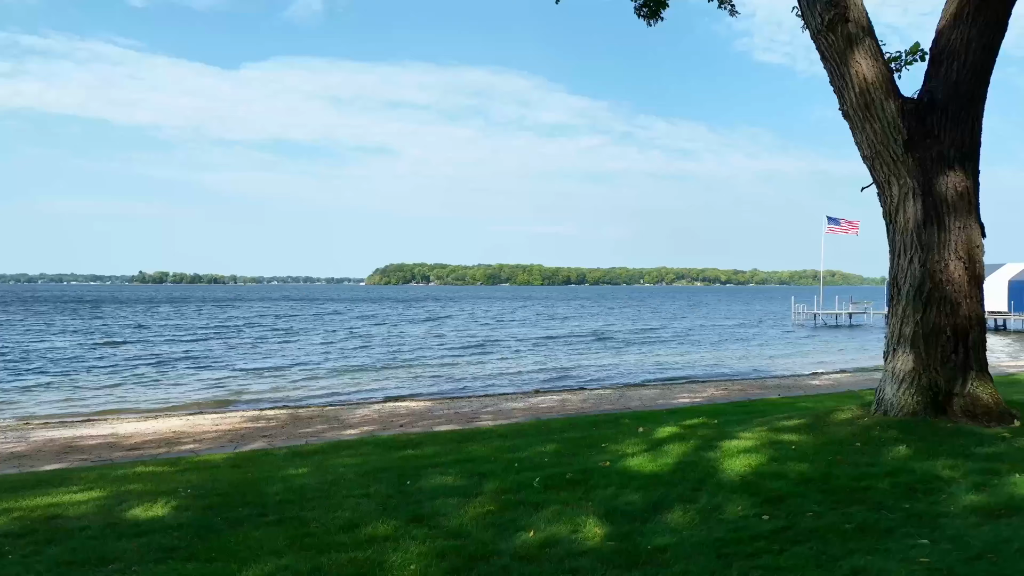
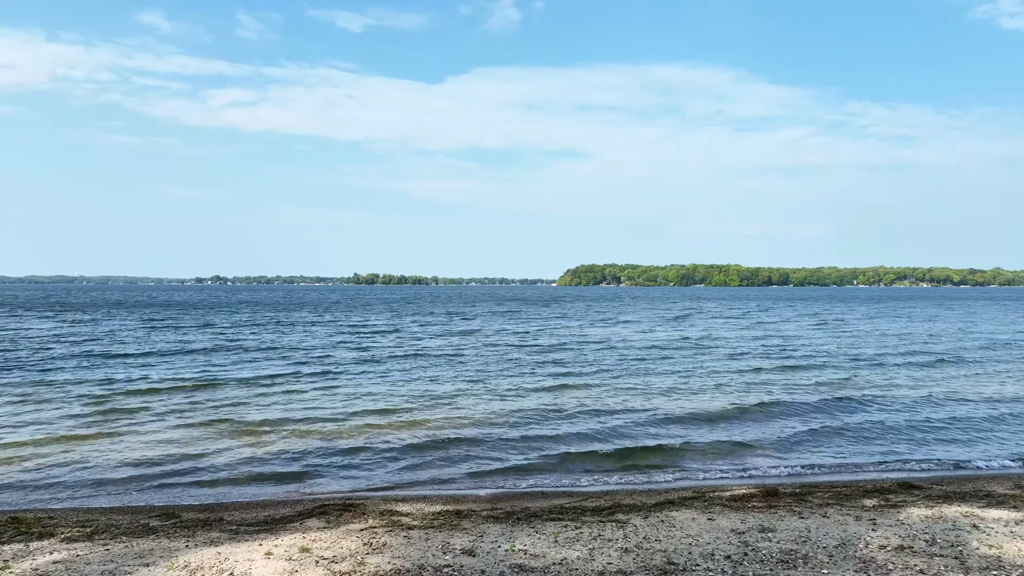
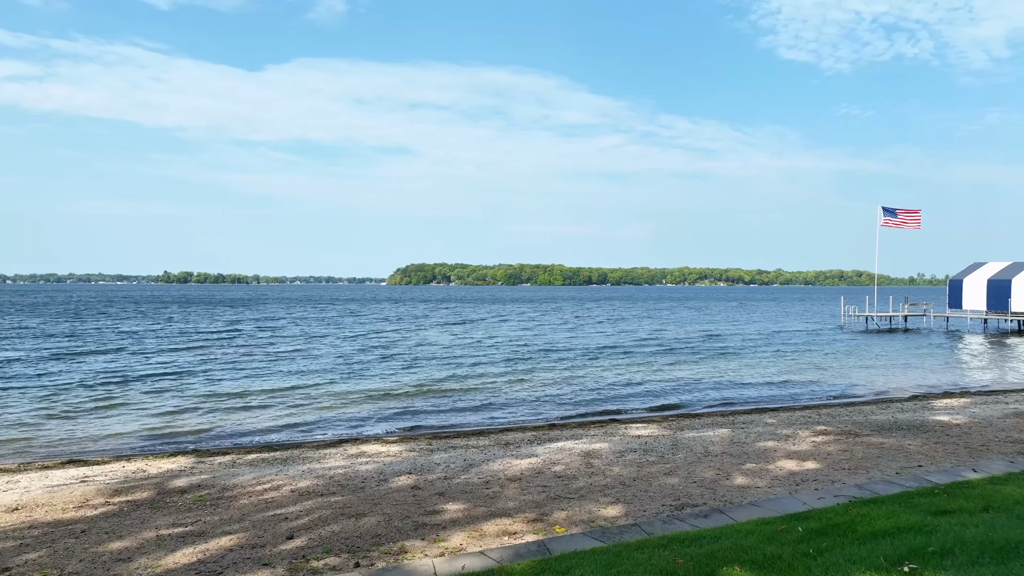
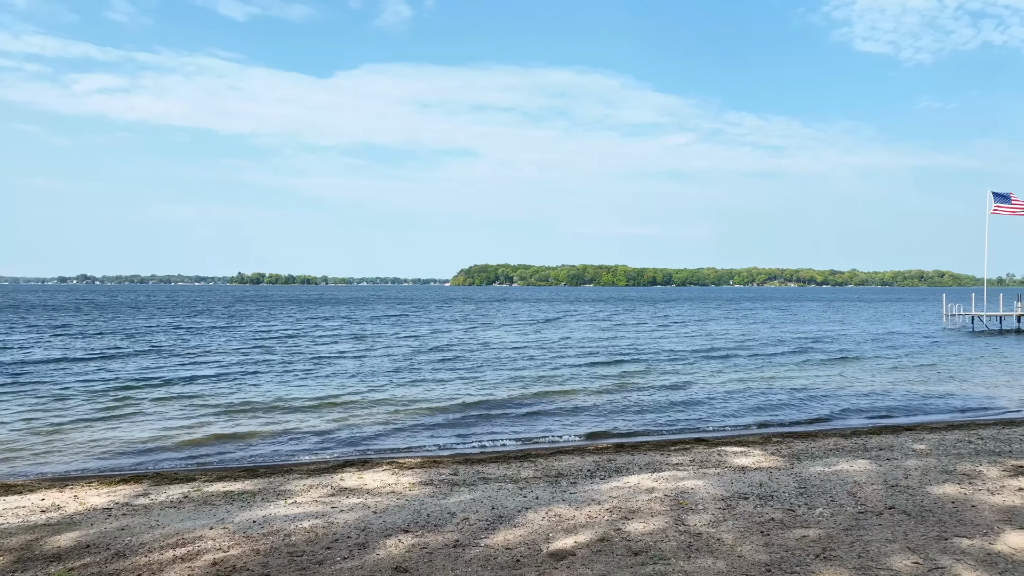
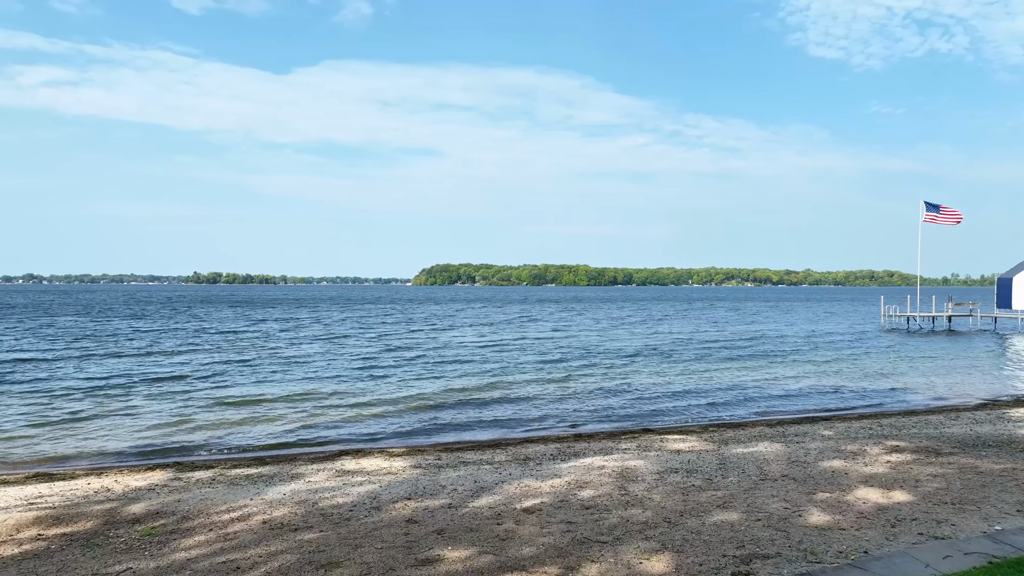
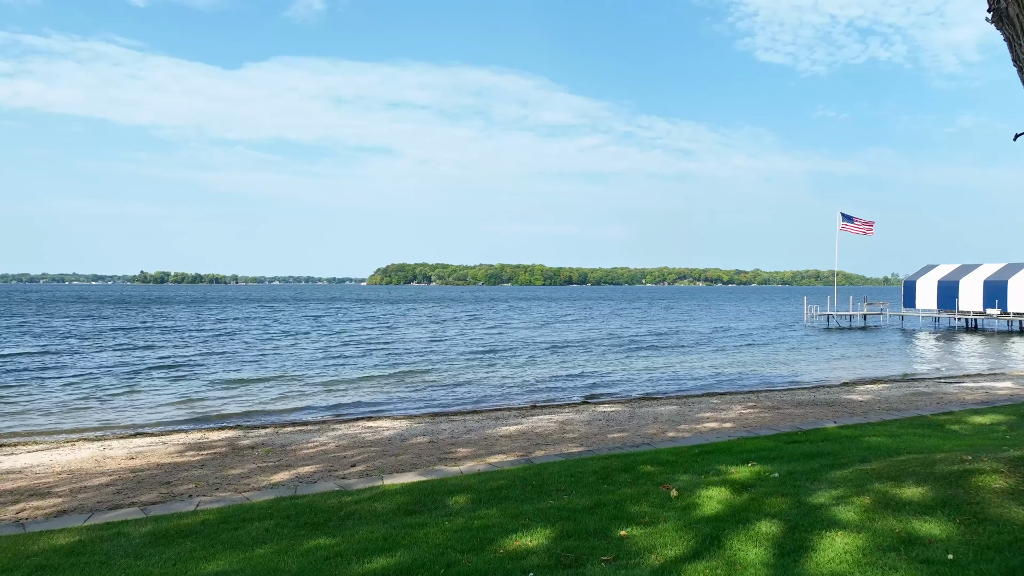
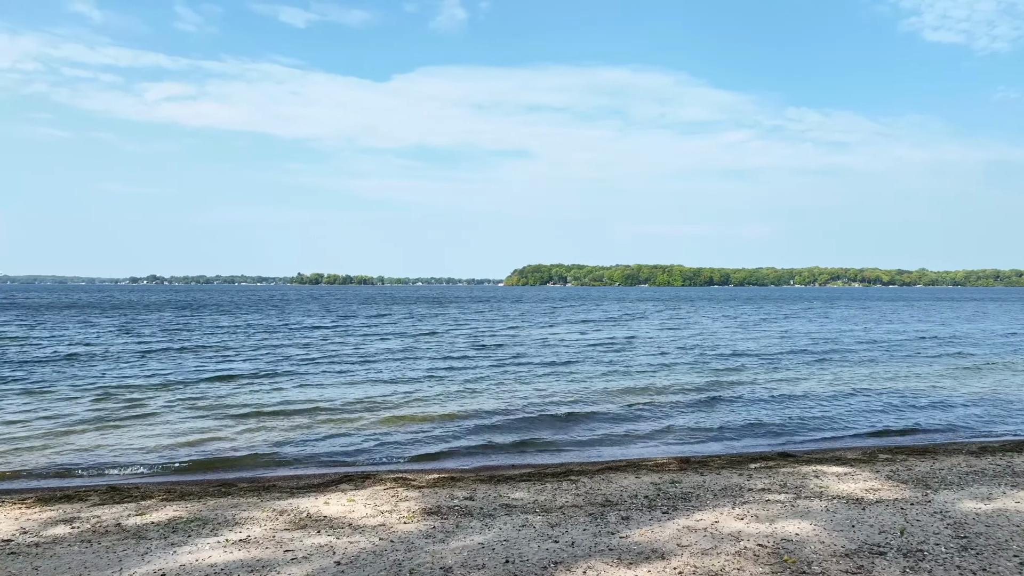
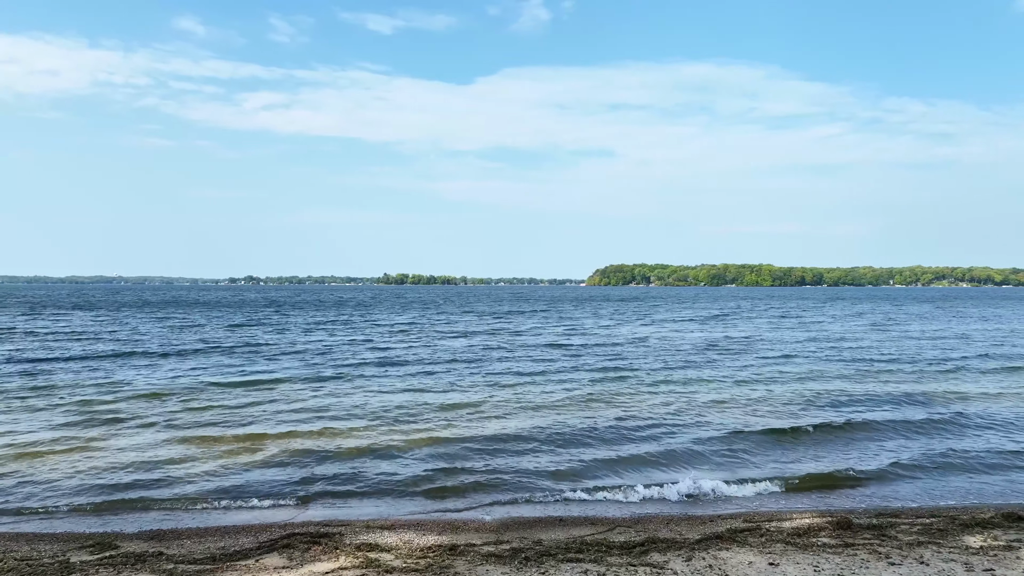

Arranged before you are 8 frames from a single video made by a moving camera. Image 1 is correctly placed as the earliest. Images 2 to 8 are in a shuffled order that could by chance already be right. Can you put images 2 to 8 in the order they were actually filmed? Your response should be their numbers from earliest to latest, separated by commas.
6, 3, 5, 4, 7, 2, 8
